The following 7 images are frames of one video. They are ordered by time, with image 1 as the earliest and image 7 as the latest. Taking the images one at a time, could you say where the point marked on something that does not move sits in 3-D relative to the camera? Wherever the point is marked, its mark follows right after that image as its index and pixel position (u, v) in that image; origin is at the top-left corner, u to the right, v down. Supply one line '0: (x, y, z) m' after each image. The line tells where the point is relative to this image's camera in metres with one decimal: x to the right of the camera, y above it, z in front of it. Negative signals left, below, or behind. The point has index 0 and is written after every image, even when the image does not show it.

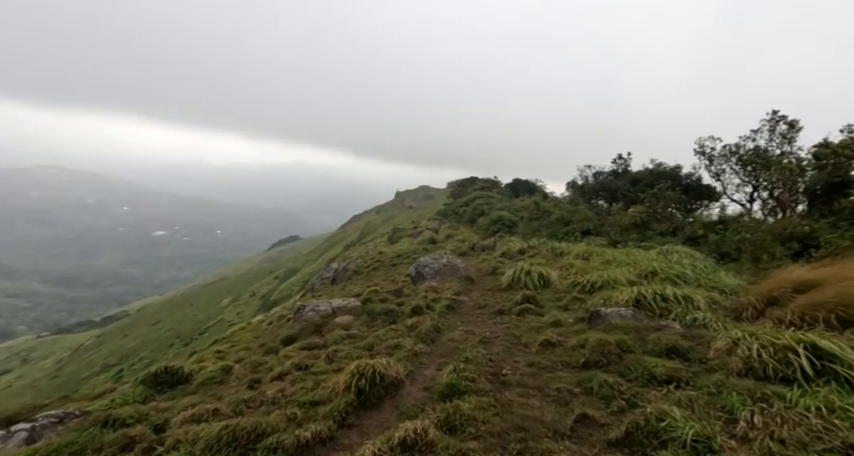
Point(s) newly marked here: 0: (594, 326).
0: (+4.1, -2.4, +10.9) m
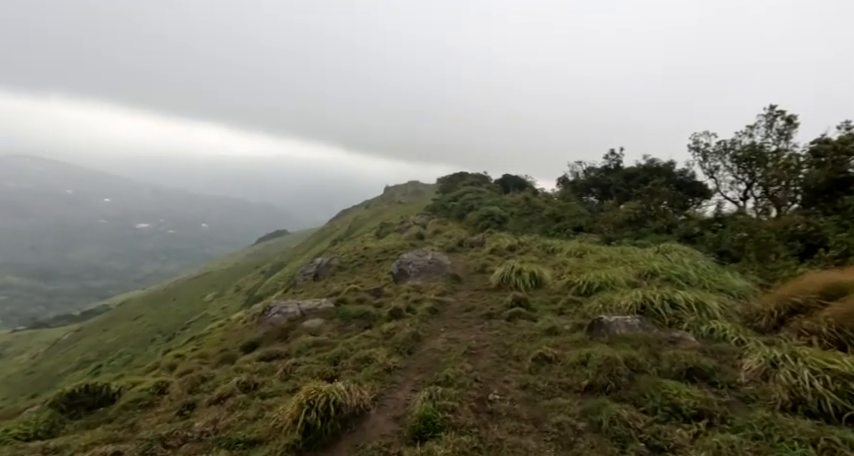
0: (+3.6, -2.3, +9.4) m
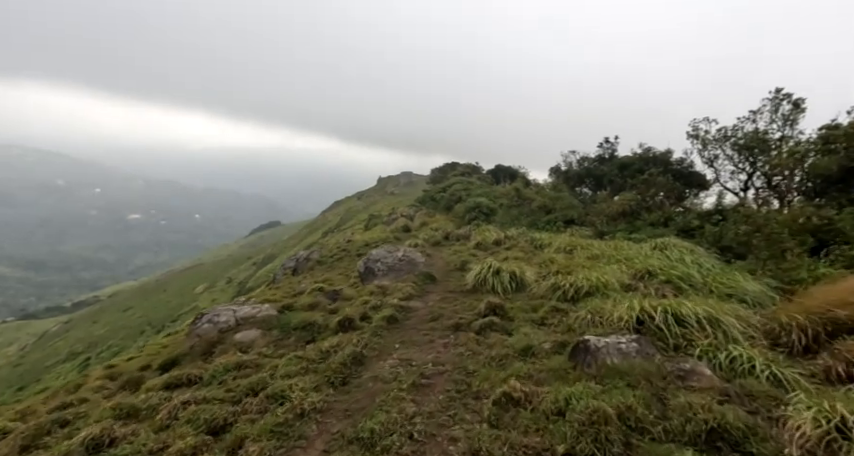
0: (+2.5, -2.3, +7.2) m
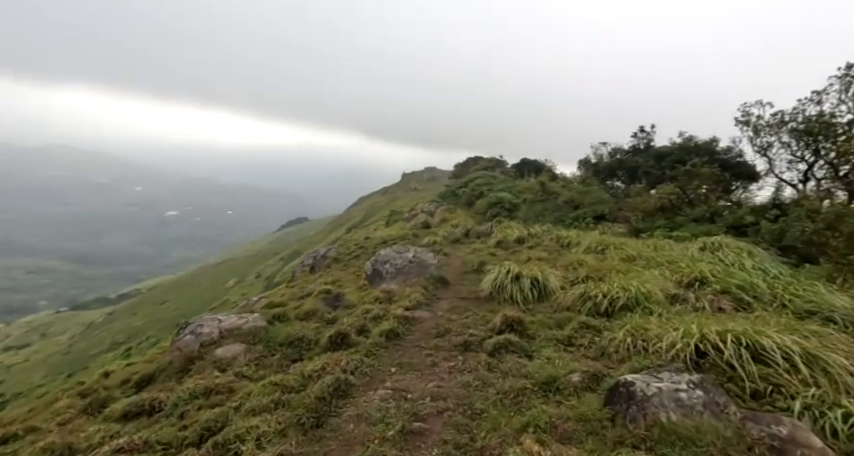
0: (+2.4, -2.3, +5.3) m
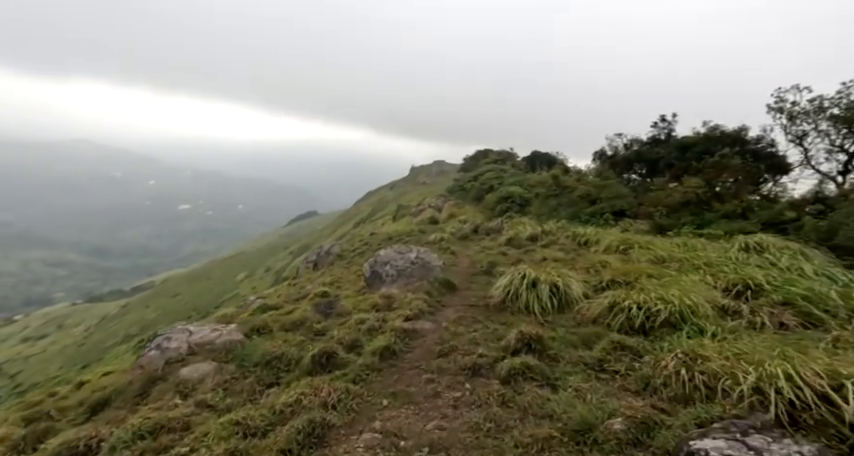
0: (+2.3, -2.3, +3.6) m
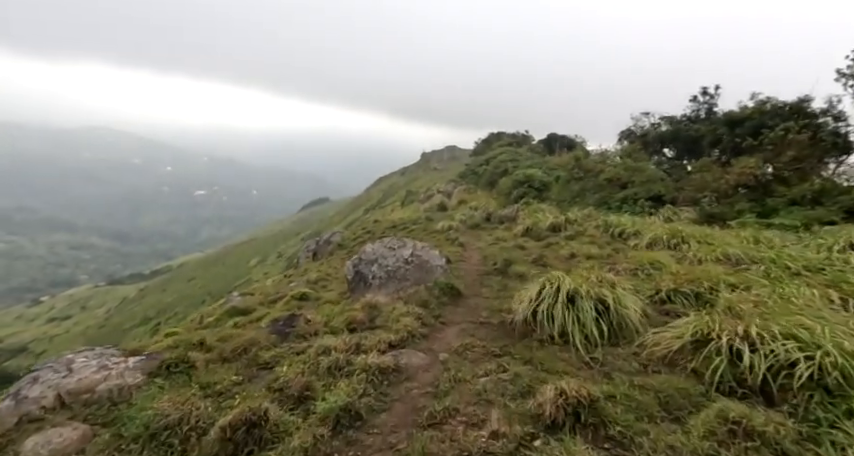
0: (+1.9, -2.4, +0.3) m
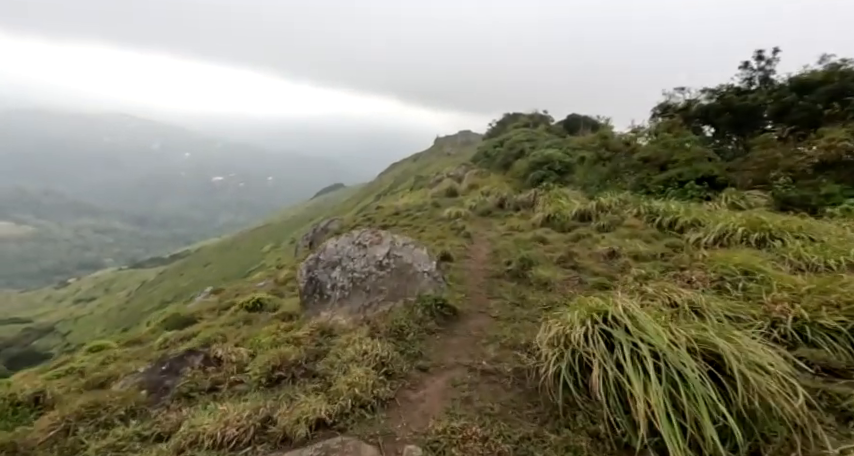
0: (+1.2, -2.6, -3.4) m
